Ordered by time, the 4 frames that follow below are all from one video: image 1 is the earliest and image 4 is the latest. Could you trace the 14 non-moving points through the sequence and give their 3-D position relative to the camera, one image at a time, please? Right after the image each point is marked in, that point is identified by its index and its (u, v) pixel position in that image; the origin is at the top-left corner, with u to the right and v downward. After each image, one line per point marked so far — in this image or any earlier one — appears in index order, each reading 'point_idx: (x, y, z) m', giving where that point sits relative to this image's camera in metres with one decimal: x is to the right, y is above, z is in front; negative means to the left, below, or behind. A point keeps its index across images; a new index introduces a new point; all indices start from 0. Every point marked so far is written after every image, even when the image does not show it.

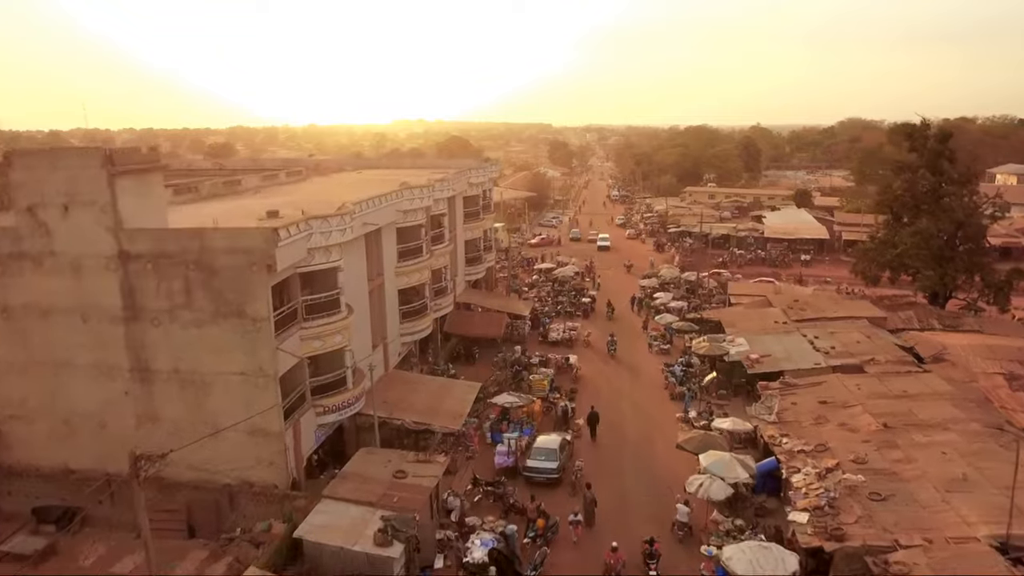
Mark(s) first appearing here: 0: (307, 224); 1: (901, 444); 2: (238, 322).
0: (-4.8, +1.5, +16.4) m
1: (+9.7, -3.9, +17.3) m
2: (-5.9, -0.7, +15.2) m
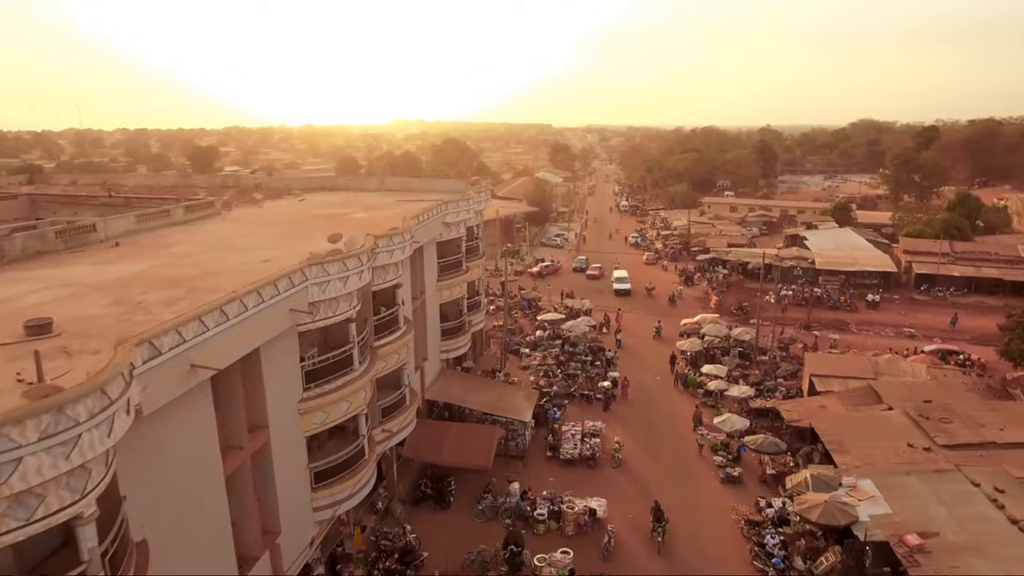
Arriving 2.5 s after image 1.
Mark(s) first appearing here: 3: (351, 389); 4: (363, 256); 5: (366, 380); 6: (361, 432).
0: (-5.0, -1.4, +6.0) m
1: (+9.5, -6.8, +7.0) m
2: (-6.1, -3.6, +4.8) m
3: (-3.5, -2.2, +15.1) m
4: (-3.1, +0.7, +14.7) m
5: (-3.3, -2.0, +15.7) m
6: (-3.4, -3.2, +15.8) m
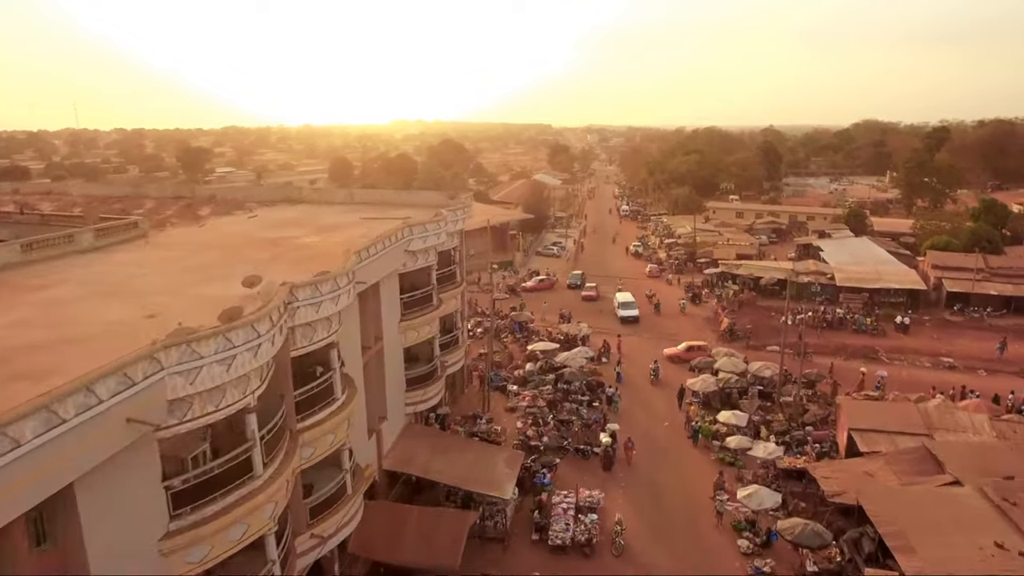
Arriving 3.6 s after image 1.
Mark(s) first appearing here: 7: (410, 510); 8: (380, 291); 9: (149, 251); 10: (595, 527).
0: (-5.6, -2.6, +1.7) m
1: (+8.9, -7.9, +2.7) m
2: (-6.7, -4.8, +0.6) m
3: (-4.1, -3.3, +10.8) m
4: (-3.7, -0.5, +10.4) m
5: (-3.9, -3.2, +11.4) m
6: (-4.0, -4.4, +11.6) m
7: (-2.5, -5.4, +17.0) m
8: (-3.4, -0.1, +18.1) m
9: (-10.3, +1.0, +19.8) m
10: (+2.2, -6.3, +18.7) m
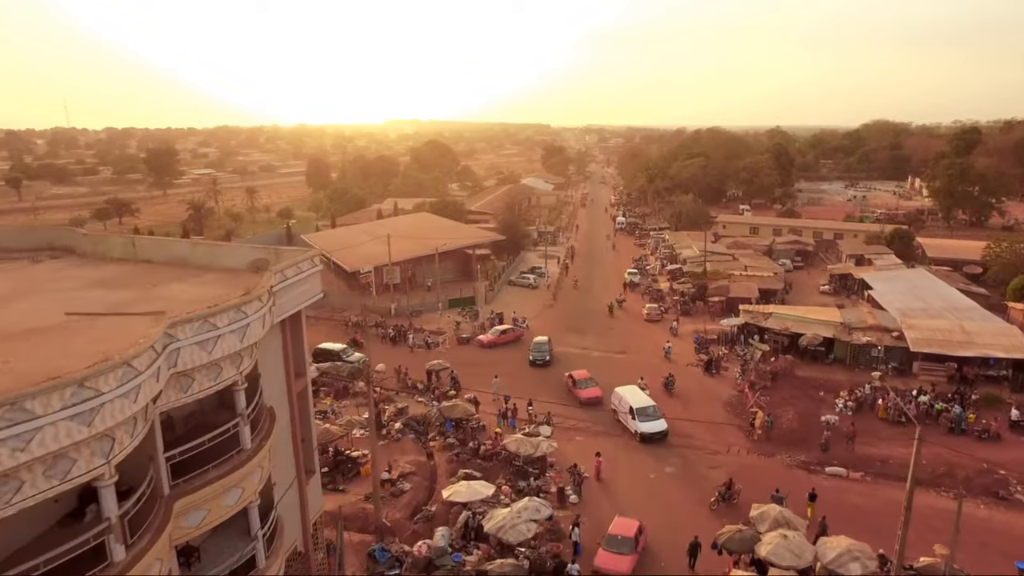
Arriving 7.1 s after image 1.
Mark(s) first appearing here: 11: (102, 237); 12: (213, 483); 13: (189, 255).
0: (-8.1, -5.5, -10.9) m
1: (+6.3, -10.9, -9.9) m
2: (-9.3, -7.7, -12.0) m
3: (-6.6, -6.3, -1.8) m
4: (-6.3, -3.4, -2.2) m
5: (-6.4, -6.1, -1.2) m
6: (-6.6, -7.3, -1.0) m
7: (-5.0, -8.3, +4.4) m
8: (-6.0, -3.0, +5.5) m
9: (-12.9, -1.9, +7.2) m
10: (-0.3, -9.3, +6.2) m
11: (-10.7, +1.3, +18.1) m
12: (-4.6, -3.0, +11.0) m
13: (-7.8, +0.8, +16.7) m
